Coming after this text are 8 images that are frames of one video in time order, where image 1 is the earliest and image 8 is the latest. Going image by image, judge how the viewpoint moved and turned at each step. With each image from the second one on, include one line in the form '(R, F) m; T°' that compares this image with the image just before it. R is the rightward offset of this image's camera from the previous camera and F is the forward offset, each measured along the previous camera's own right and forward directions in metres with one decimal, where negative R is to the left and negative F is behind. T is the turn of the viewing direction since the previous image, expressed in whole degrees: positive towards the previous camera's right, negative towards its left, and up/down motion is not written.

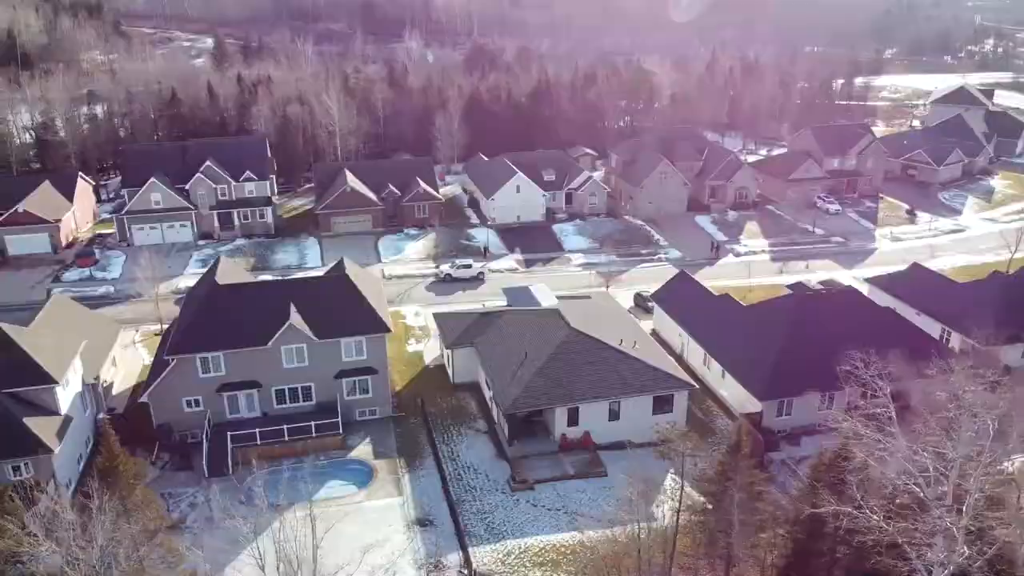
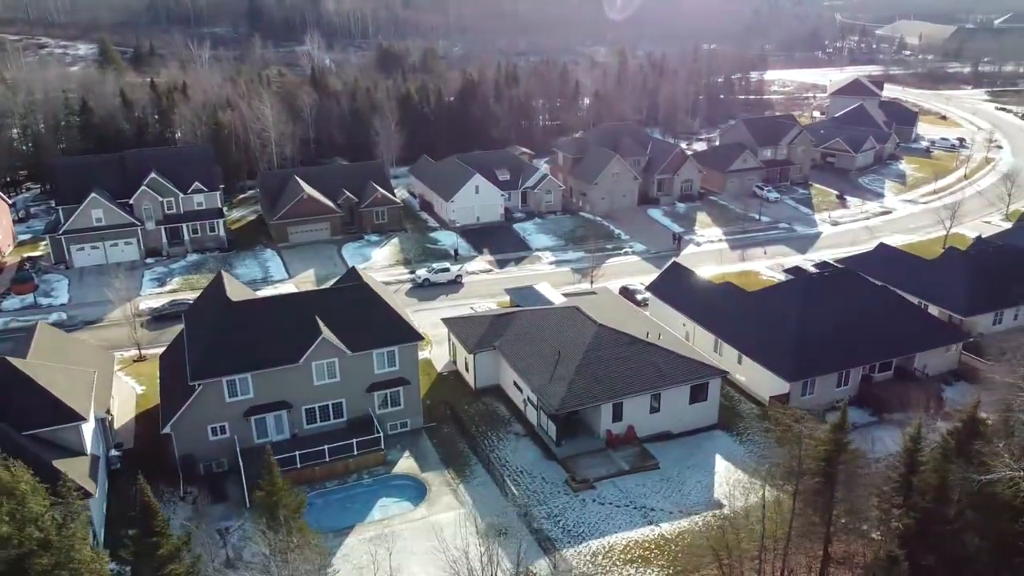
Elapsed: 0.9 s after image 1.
(-5.4, +0.9) m; +8°
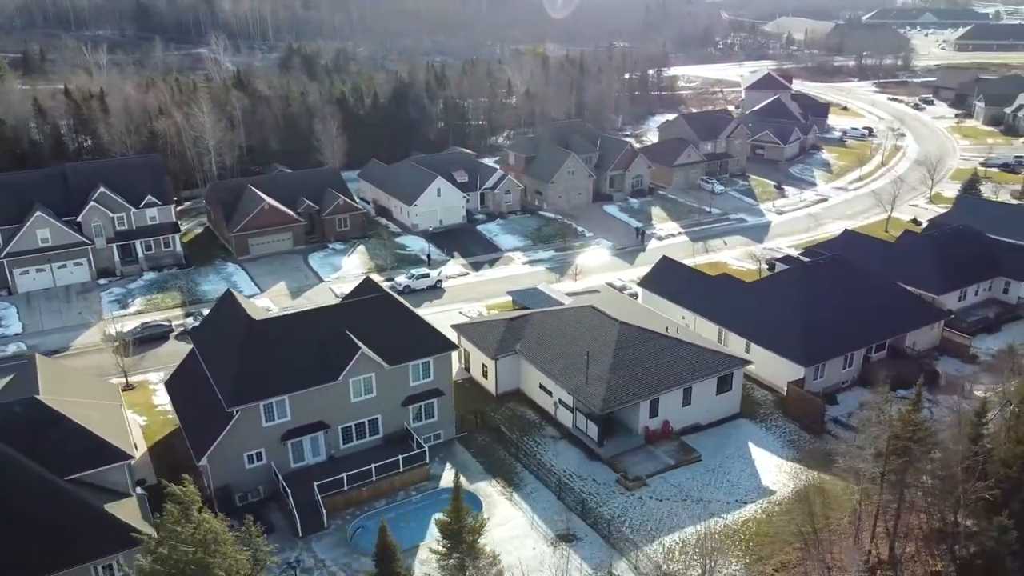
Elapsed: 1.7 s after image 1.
(-4.8, +0.7) m; +8°
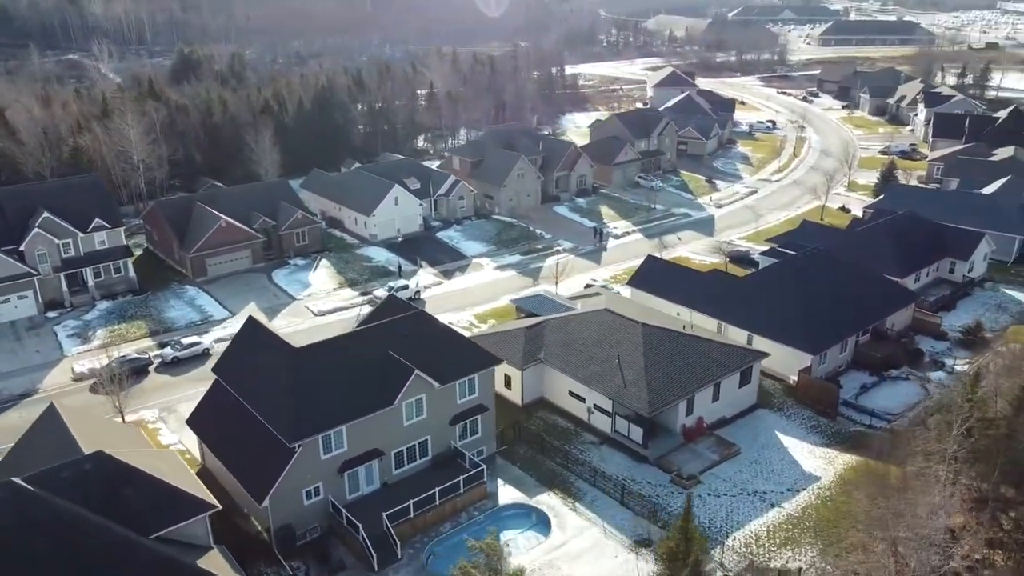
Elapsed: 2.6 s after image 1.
(-5.4, +0.6) m; +9°
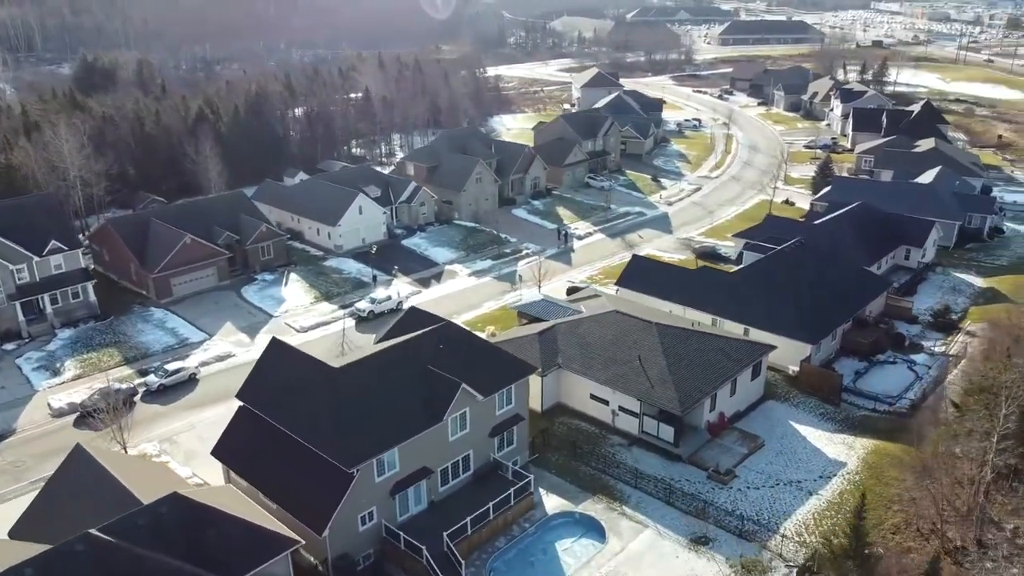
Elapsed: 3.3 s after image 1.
(-4.3, +0.6) m; +7°
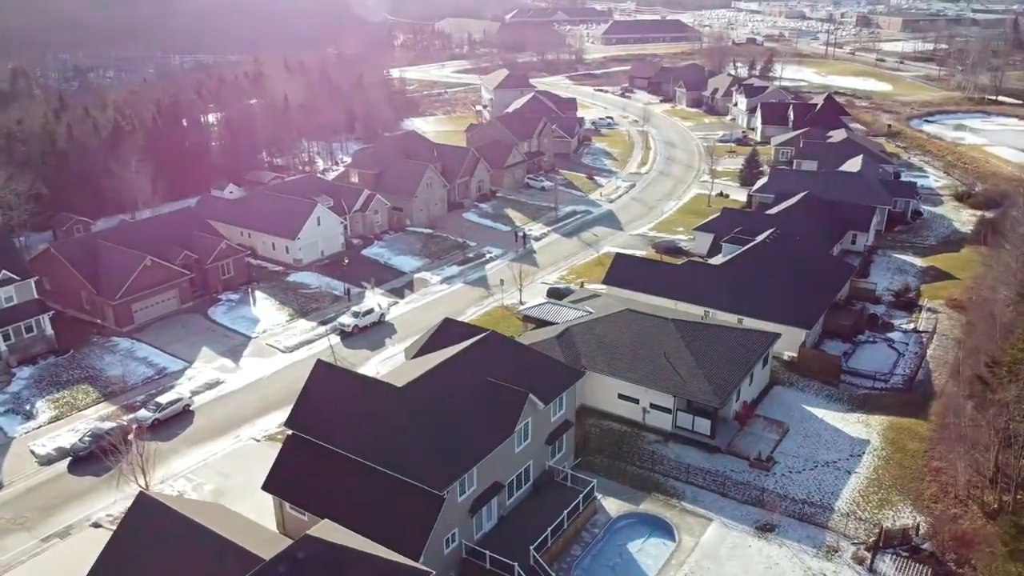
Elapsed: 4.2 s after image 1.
(-5.4, +0.7) m; +9°
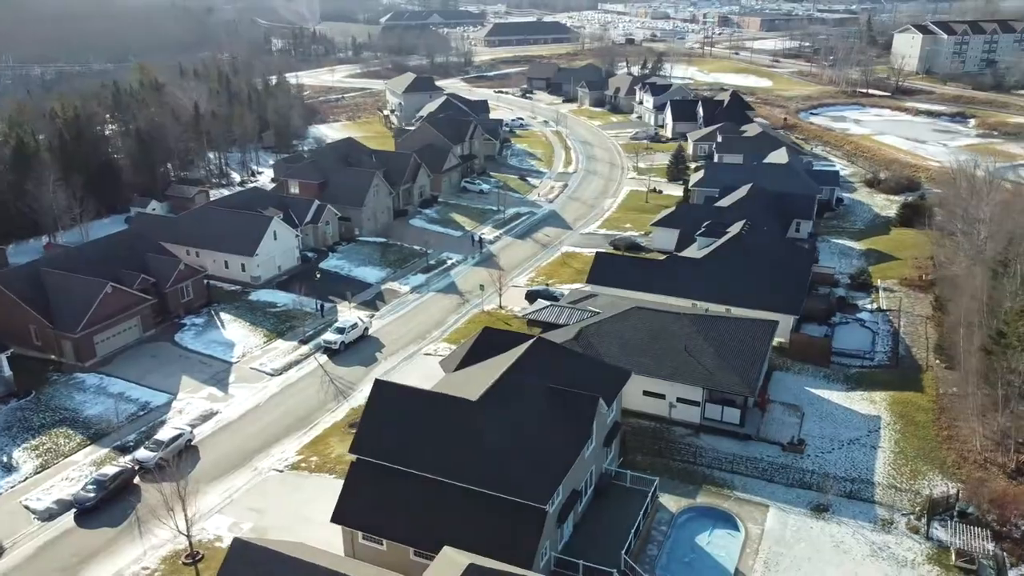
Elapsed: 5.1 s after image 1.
(-5.5, +0.9) m; +9°
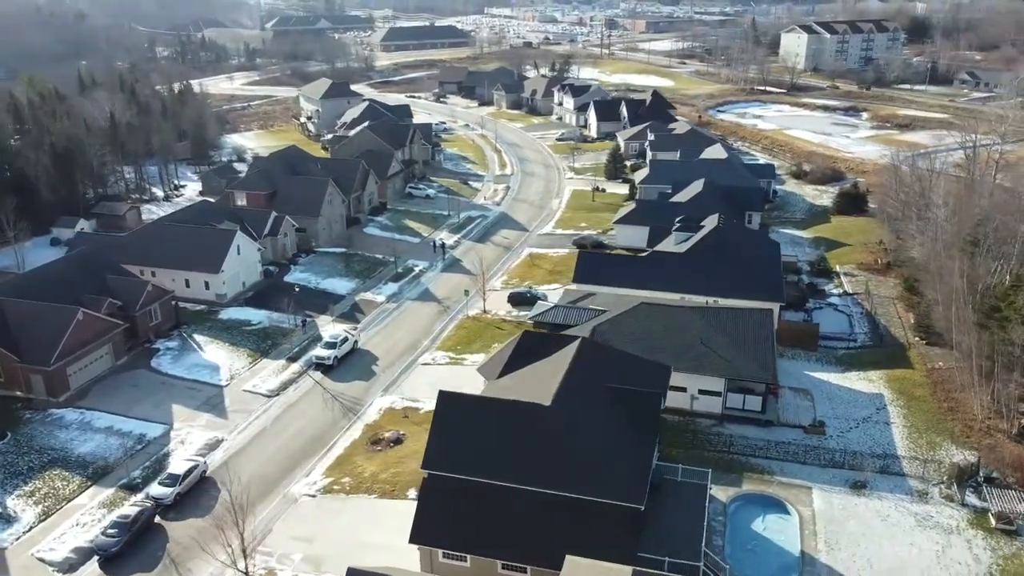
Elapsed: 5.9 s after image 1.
(-4.9, +0.7) m; +8°
